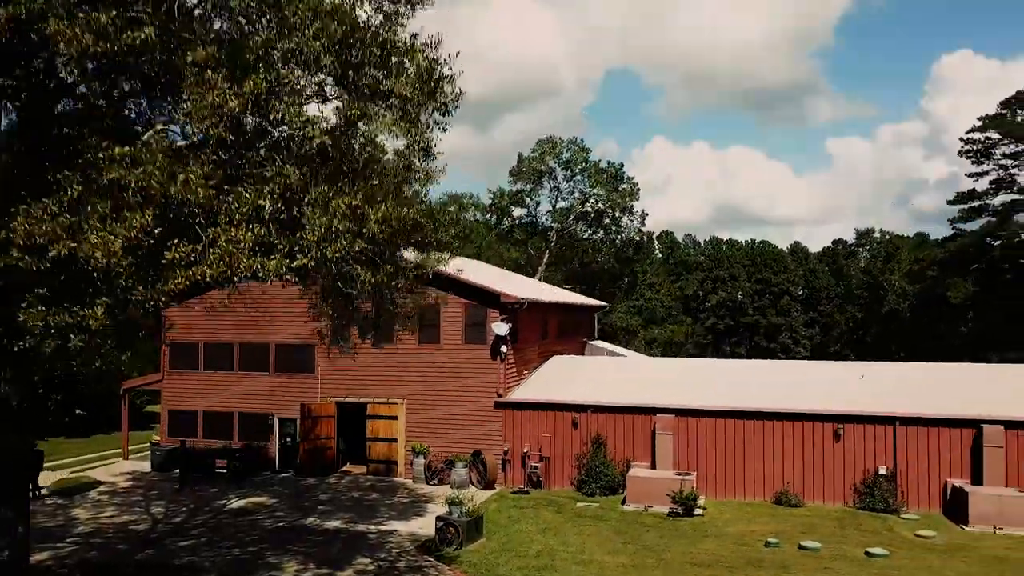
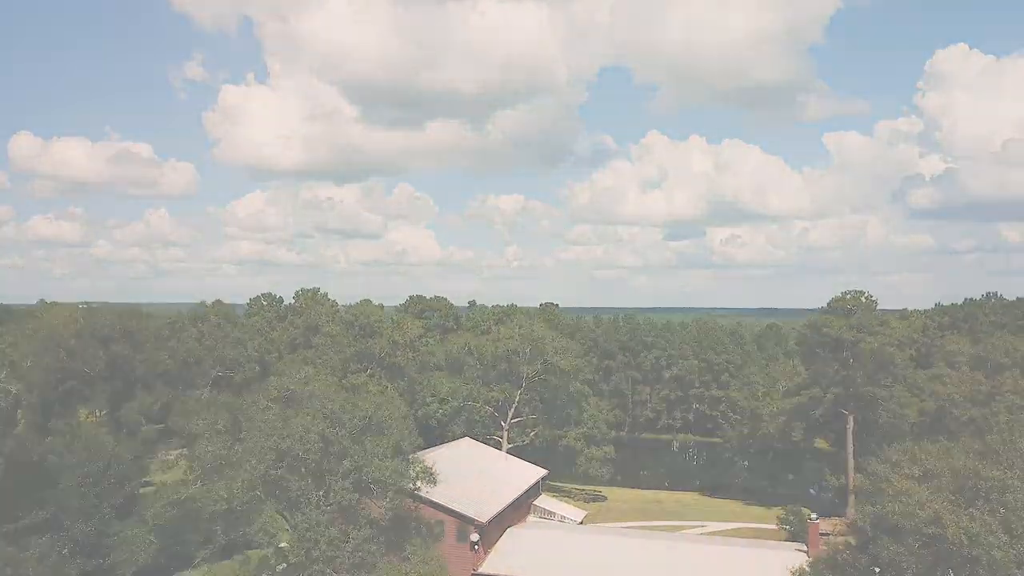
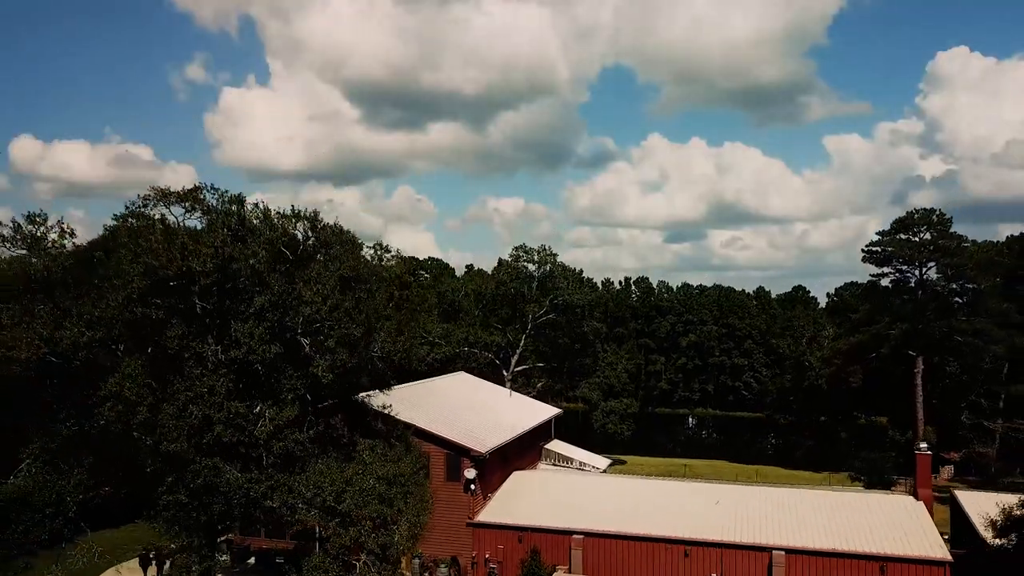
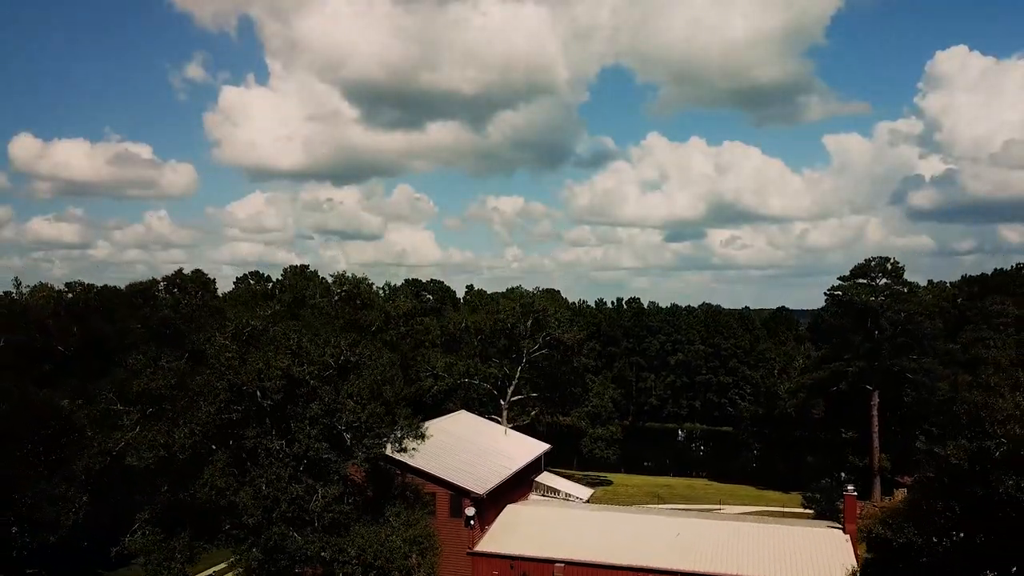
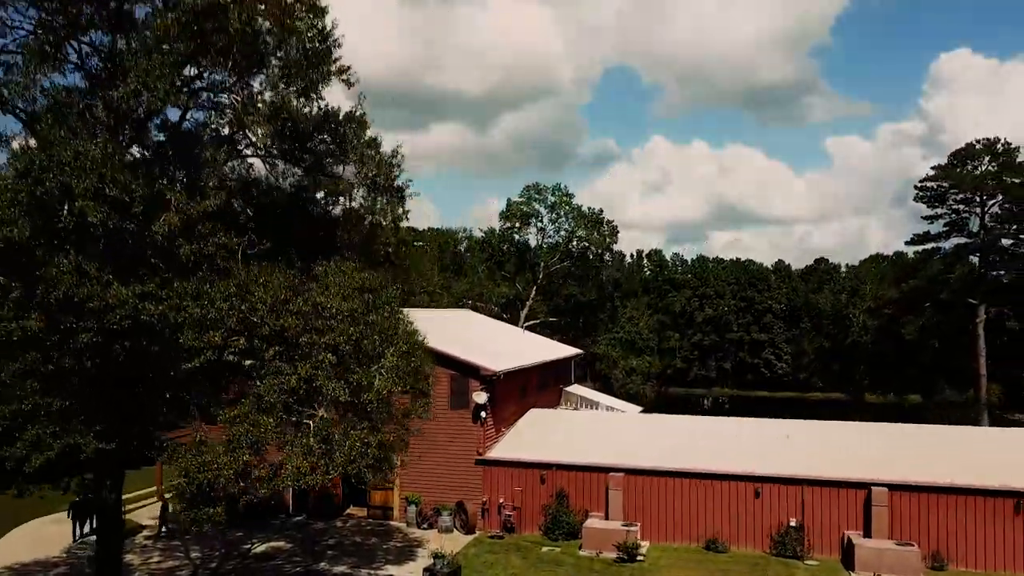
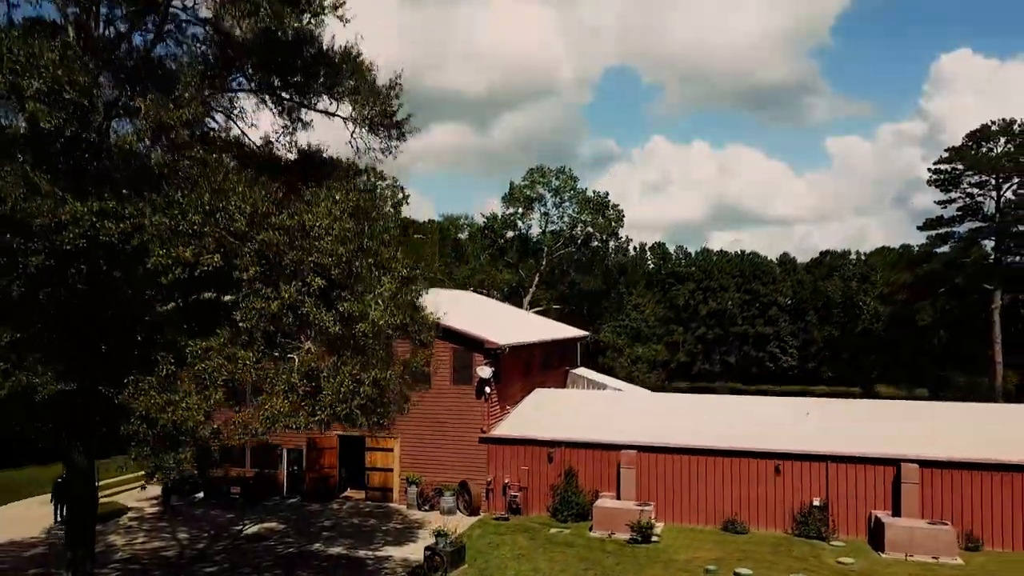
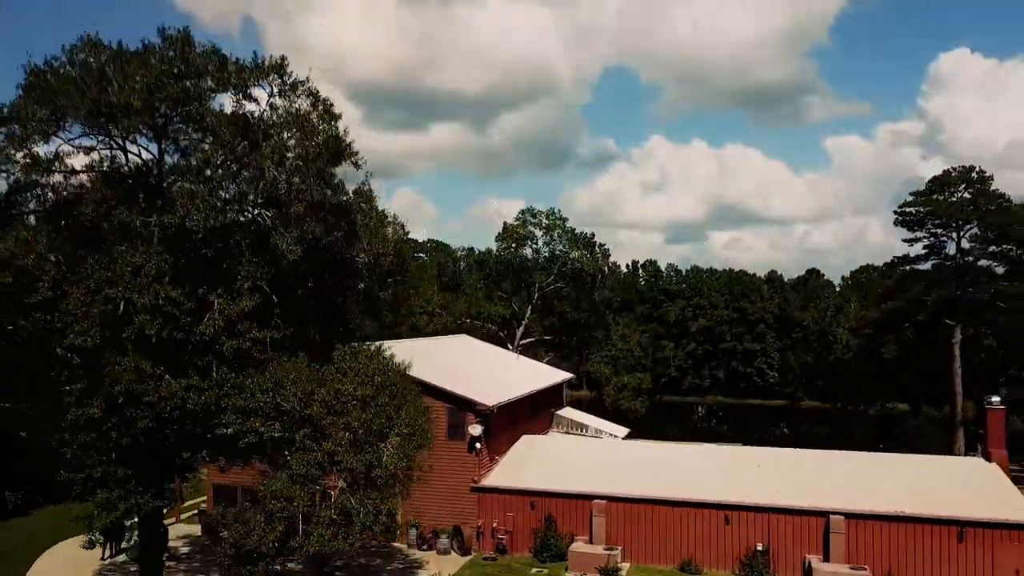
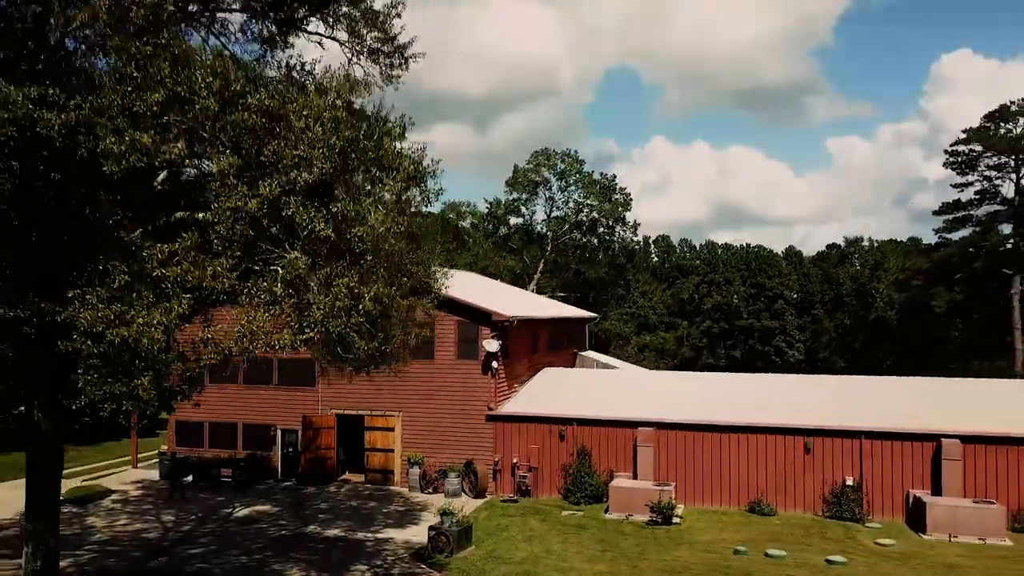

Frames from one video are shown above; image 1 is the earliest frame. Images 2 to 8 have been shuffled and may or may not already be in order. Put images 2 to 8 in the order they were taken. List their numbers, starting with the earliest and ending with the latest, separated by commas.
8, 6, 5, 7, 3, 4, 2
